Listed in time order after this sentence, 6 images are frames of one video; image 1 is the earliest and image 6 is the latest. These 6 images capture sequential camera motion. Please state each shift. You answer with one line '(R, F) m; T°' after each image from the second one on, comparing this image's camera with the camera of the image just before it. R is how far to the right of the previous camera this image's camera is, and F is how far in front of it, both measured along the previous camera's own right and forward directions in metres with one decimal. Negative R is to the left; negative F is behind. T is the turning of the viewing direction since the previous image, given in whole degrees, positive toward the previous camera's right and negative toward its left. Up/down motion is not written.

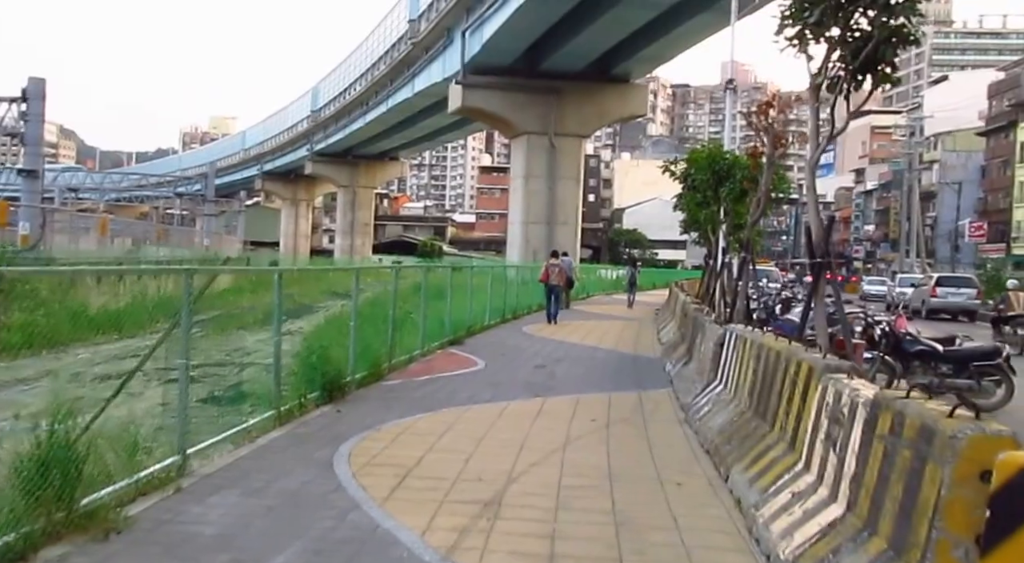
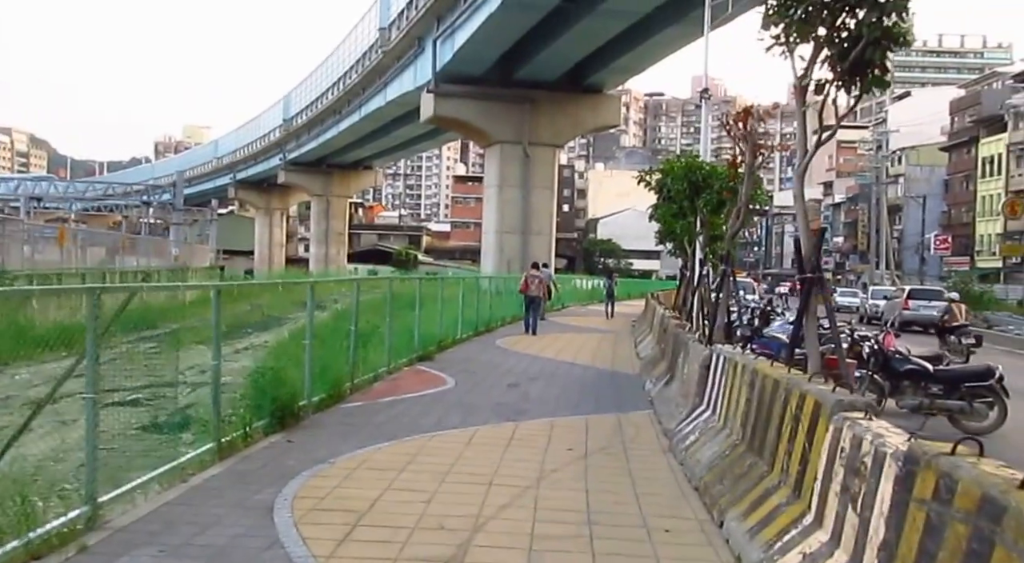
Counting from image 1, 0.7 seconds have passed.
(0.0, +0.7) m; +2°
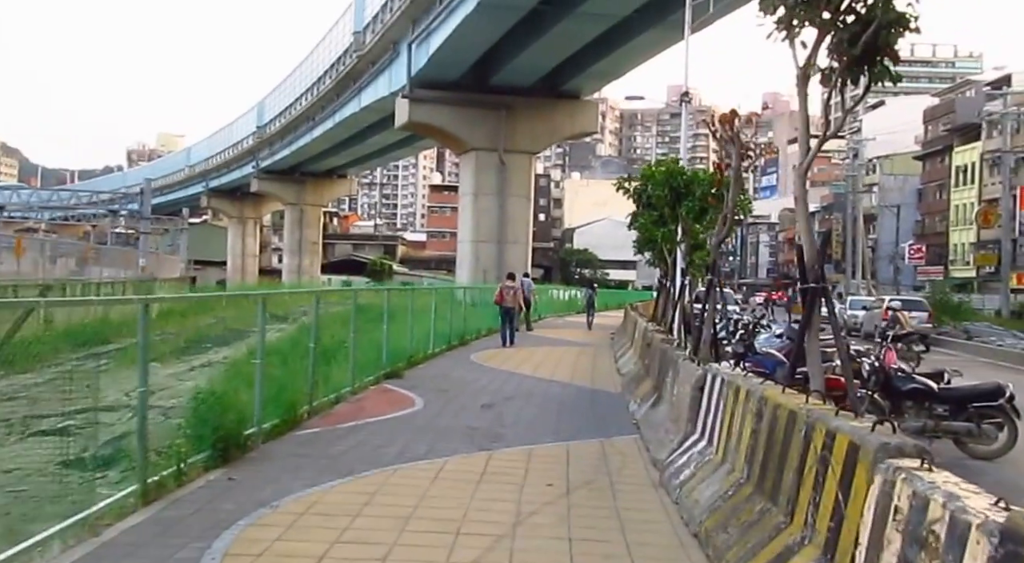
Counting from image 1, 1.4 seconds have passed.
(0.0, +0.9) m; +1°
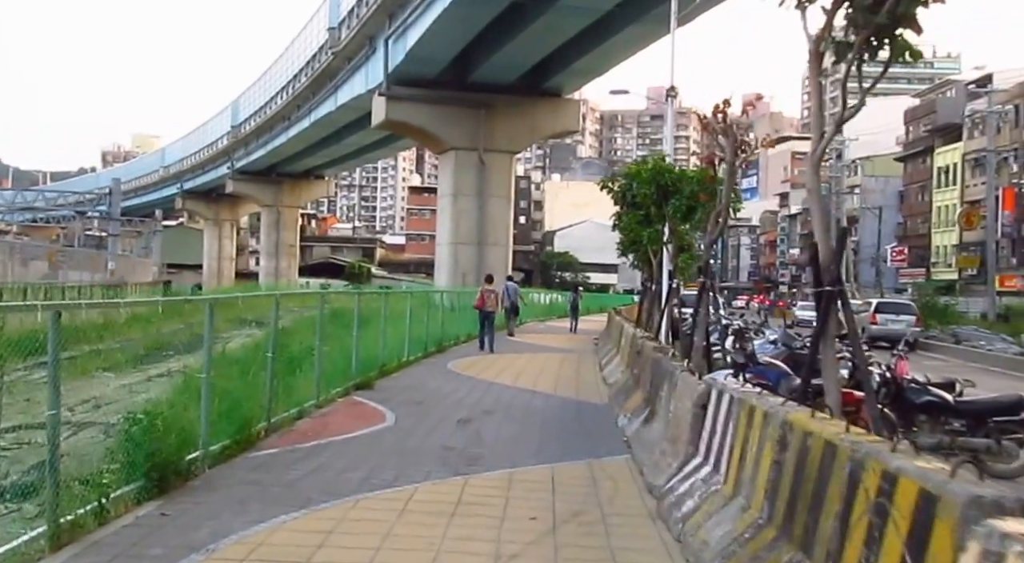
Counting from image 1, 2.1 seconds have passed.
(0.0, +0.9) m; +1°
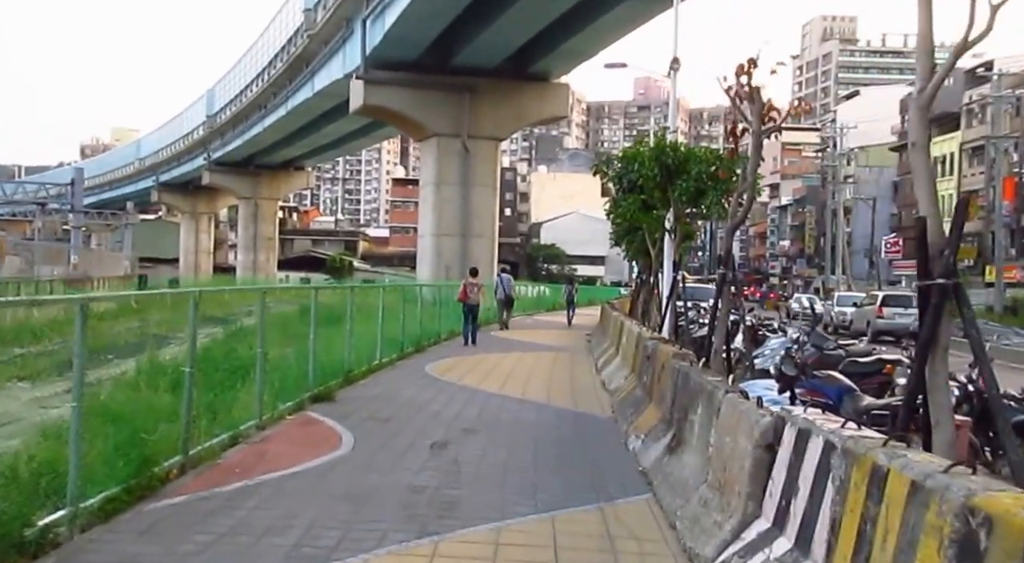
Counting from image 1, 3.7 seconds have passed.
(0.0, +2.1) m; +1°
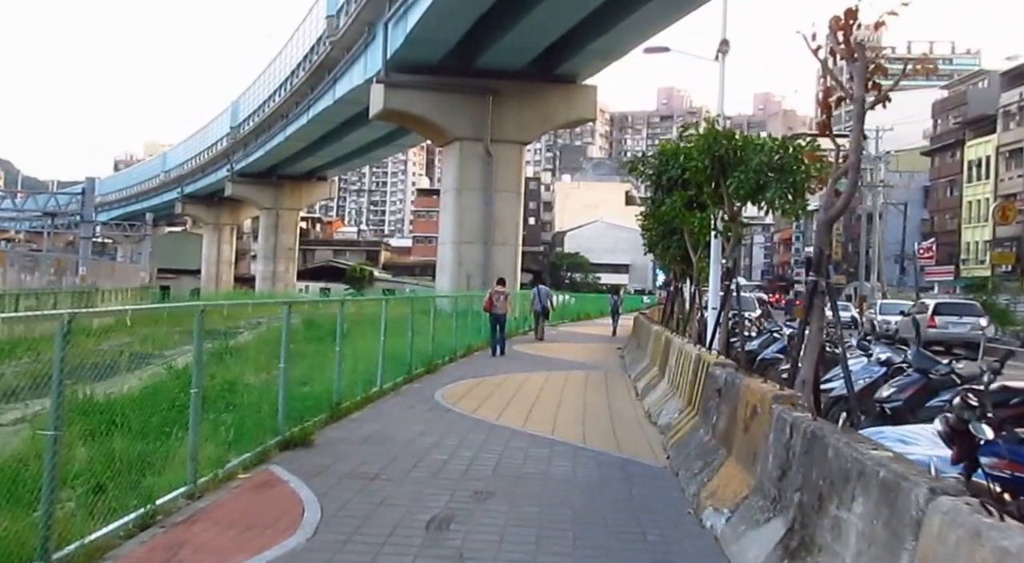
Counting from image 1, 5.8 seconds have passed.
(0.0, +2.6) m; -2°
